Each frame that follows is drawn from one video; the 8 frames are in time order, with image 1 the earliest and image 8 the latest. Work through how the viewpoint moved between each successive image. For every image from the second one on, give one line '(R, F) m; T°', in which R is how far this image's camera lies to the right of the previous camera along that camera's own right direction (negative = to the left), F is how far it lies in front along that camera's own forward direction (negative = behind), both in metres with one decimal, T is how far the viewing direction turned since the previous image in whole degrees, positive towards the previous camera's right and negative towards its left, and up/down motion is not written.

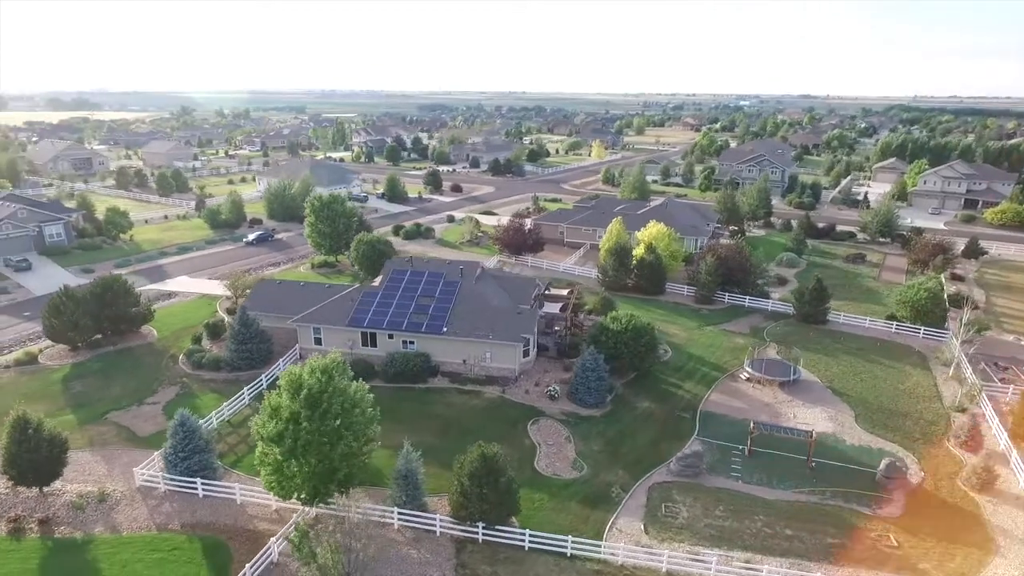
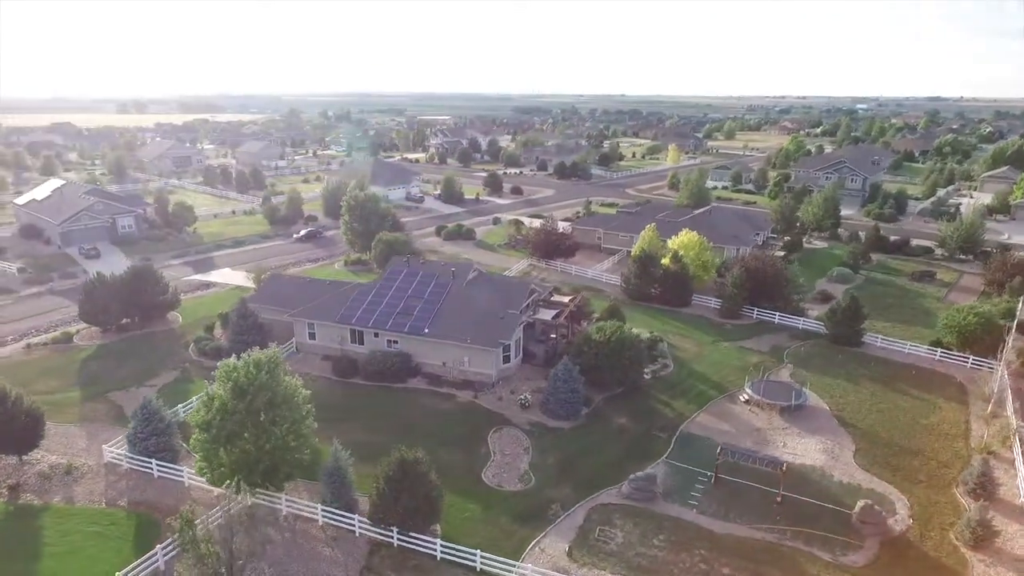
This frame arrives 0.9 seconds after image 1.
(+6.0, +1.0) m; -8°
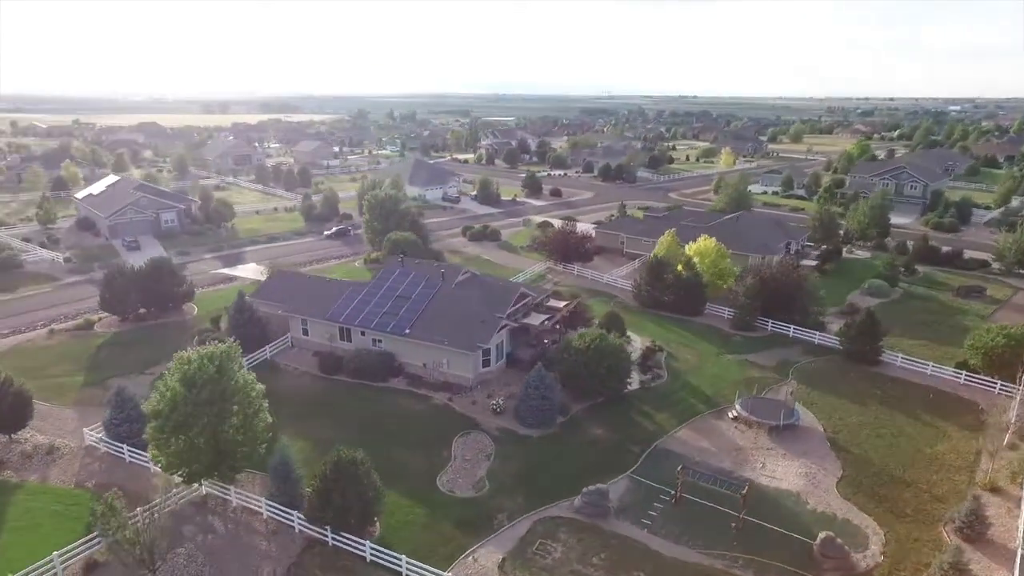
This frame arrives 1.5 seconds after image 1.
(+4.4, +0.7) m; -6°
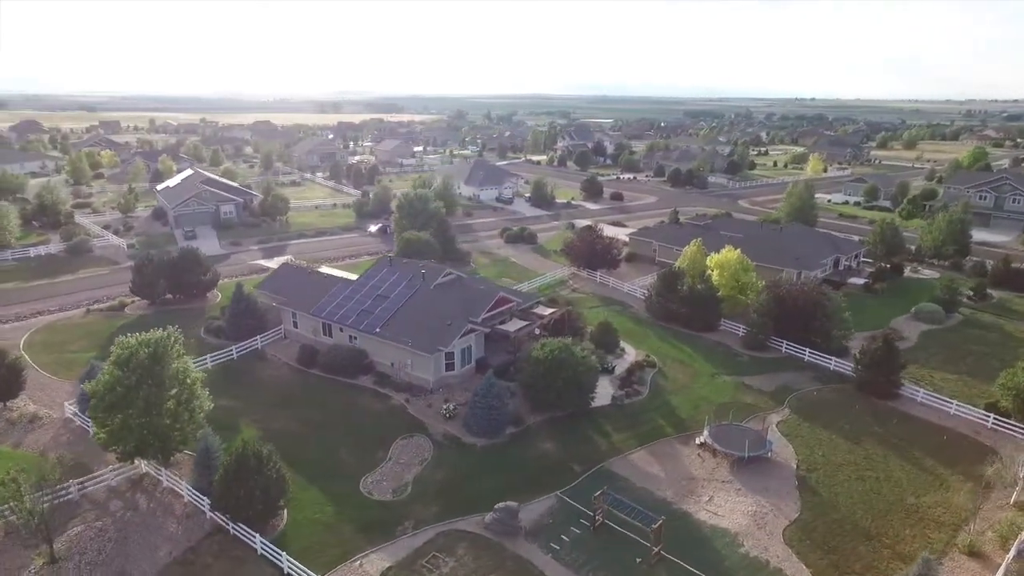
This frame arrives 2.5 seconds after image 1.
(+7.0, +1.3) m; -9°
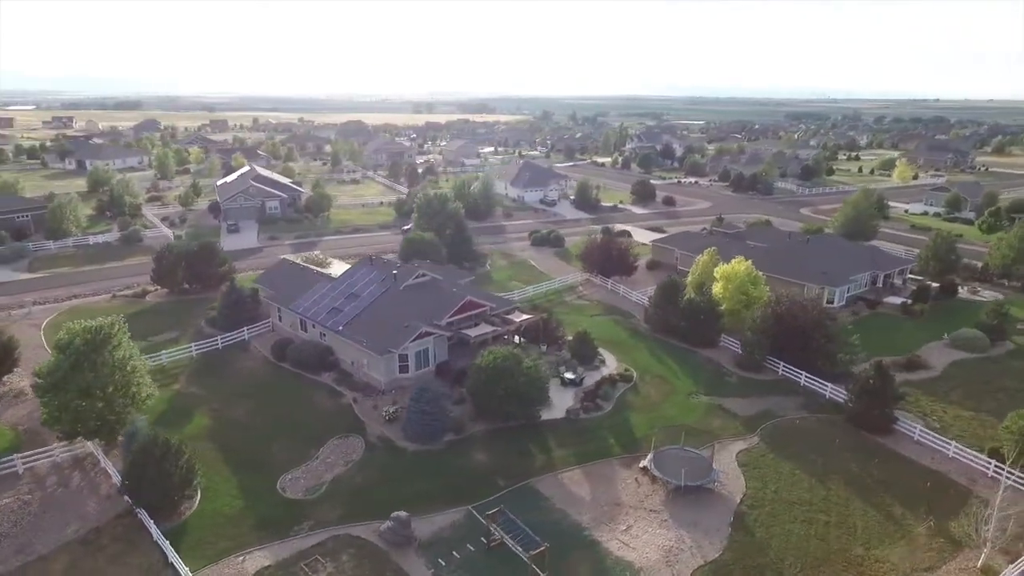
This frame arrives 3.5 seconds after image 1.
(+7.0, +1.3) m; -8°
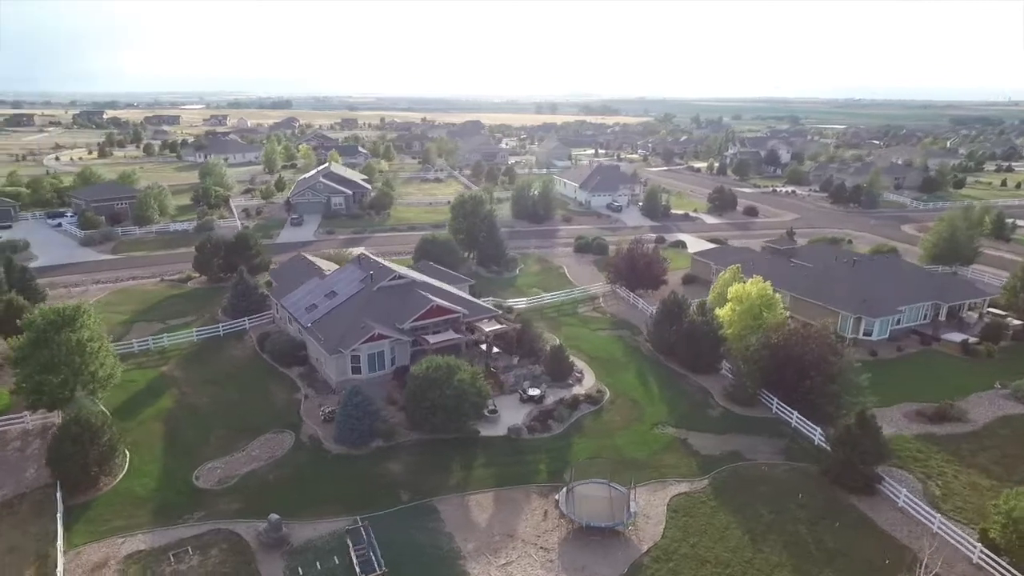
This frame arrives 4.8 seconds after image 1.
(+8.6, +2.1) m; -11°
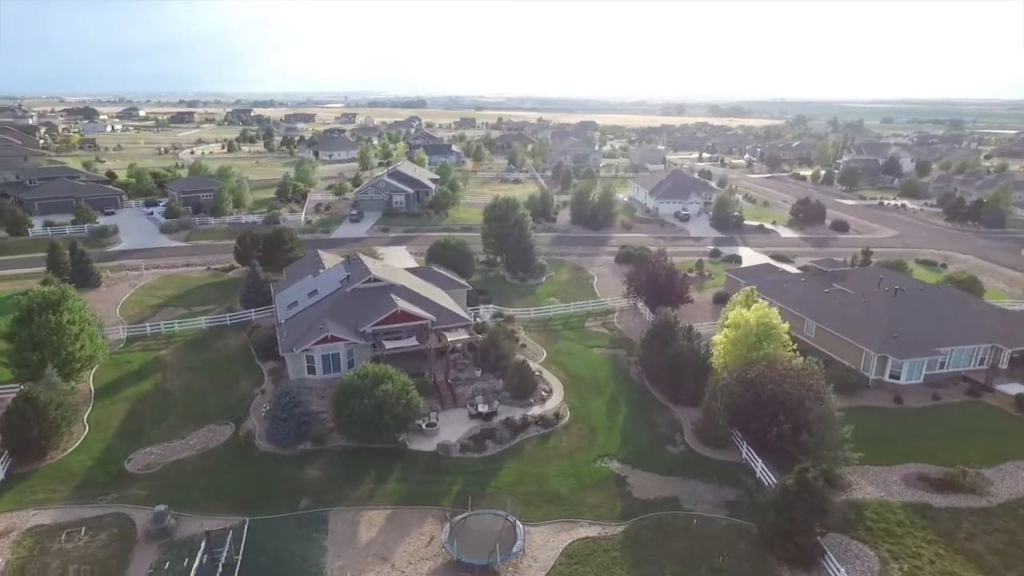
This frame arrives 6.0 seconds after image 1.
(+8.6, +2.3) m; -11°
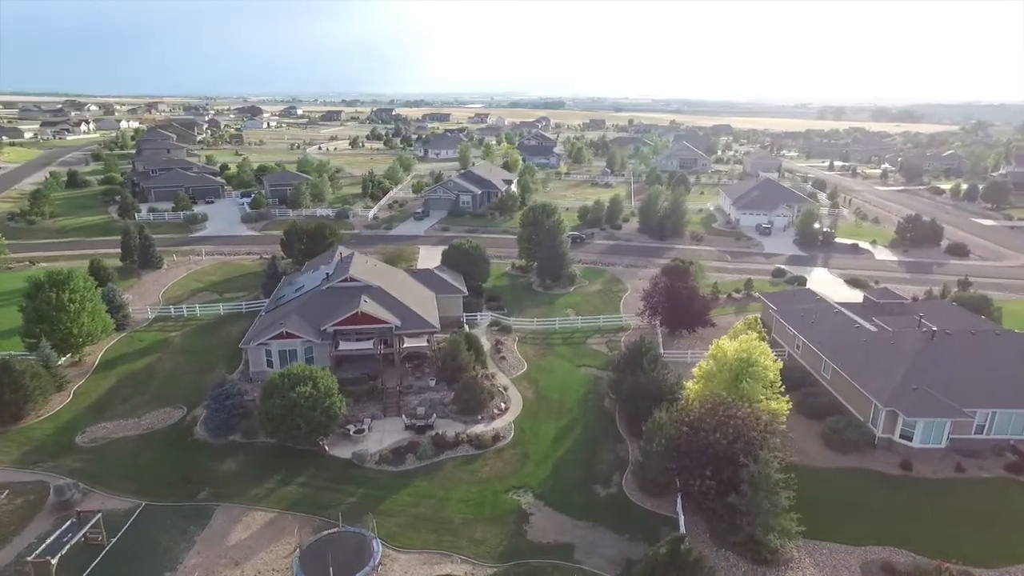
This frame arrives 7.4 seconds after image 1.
(+9.4, +2.8) m; -12°
